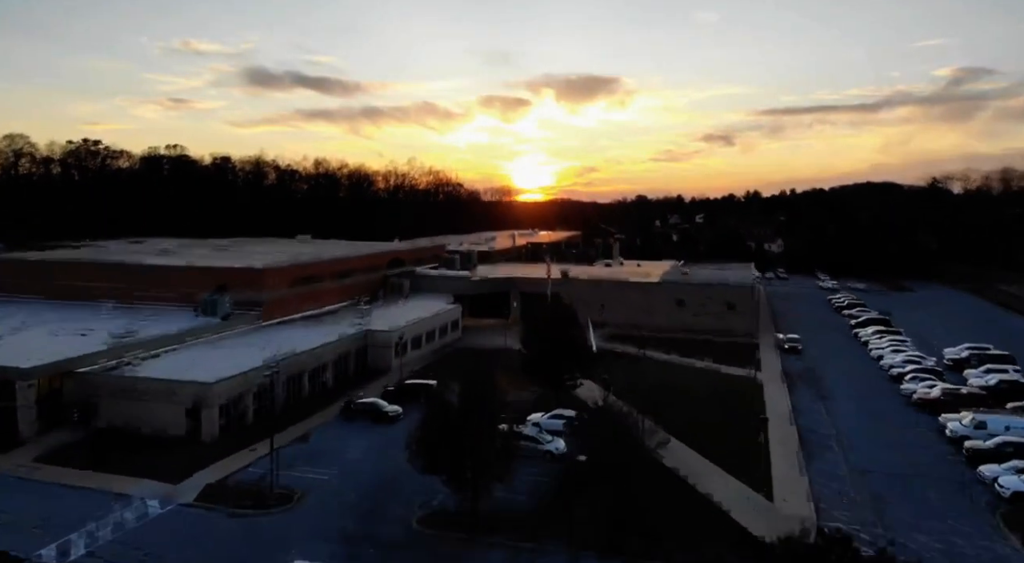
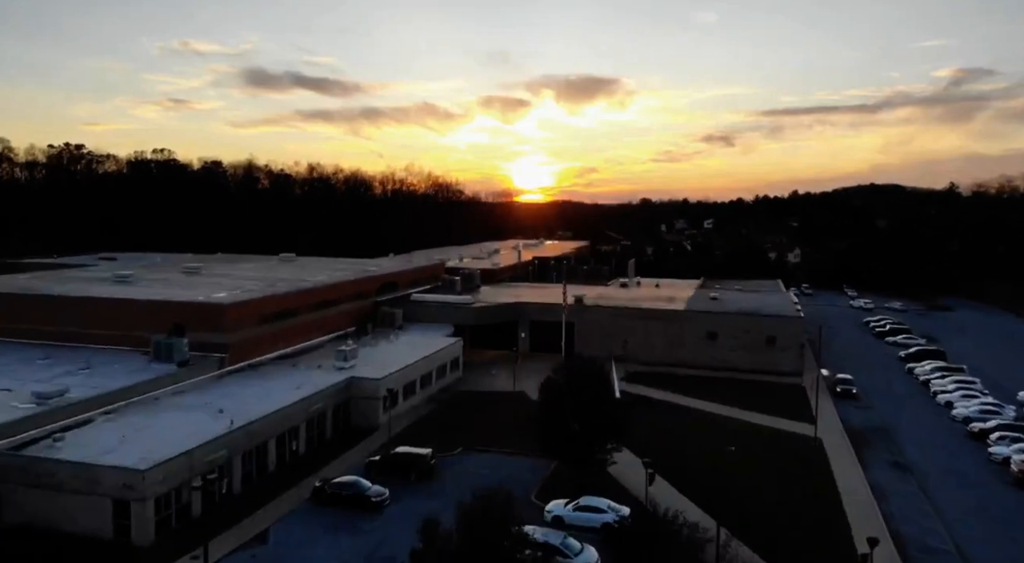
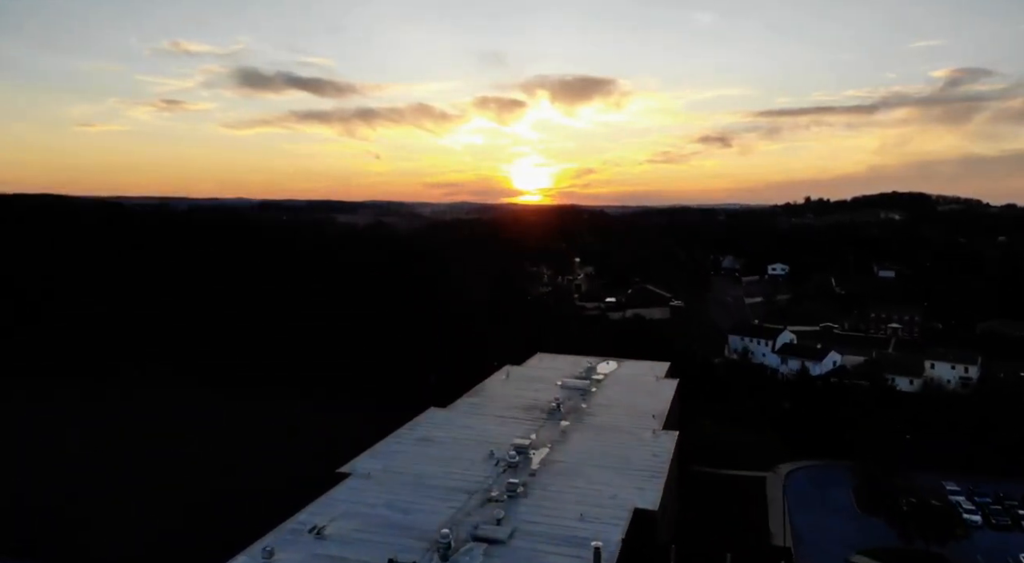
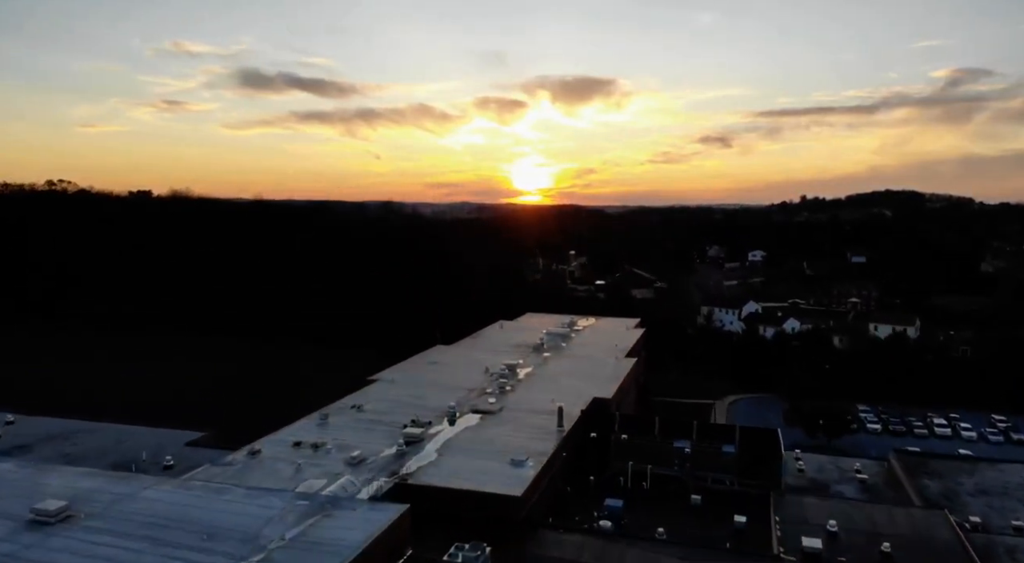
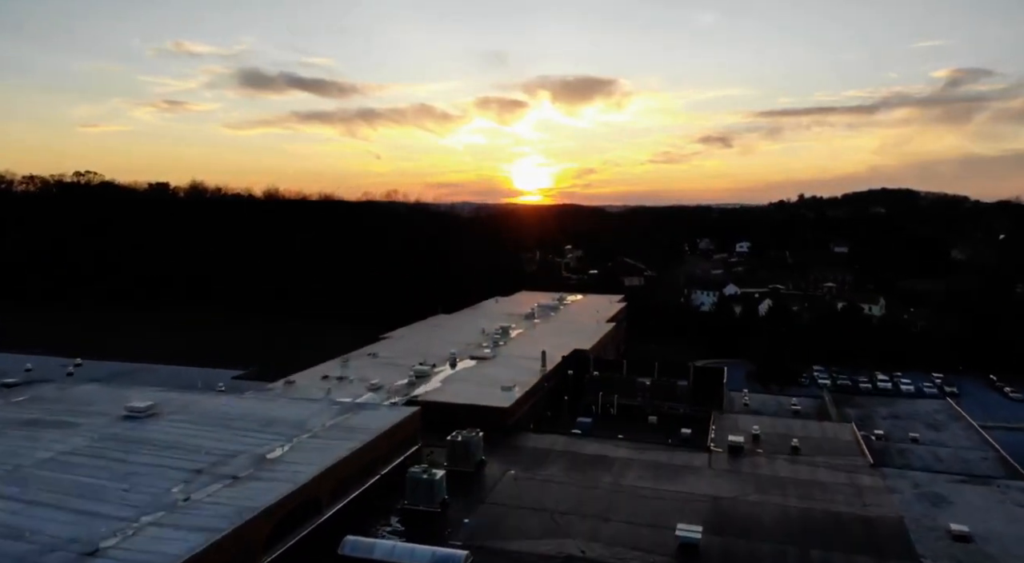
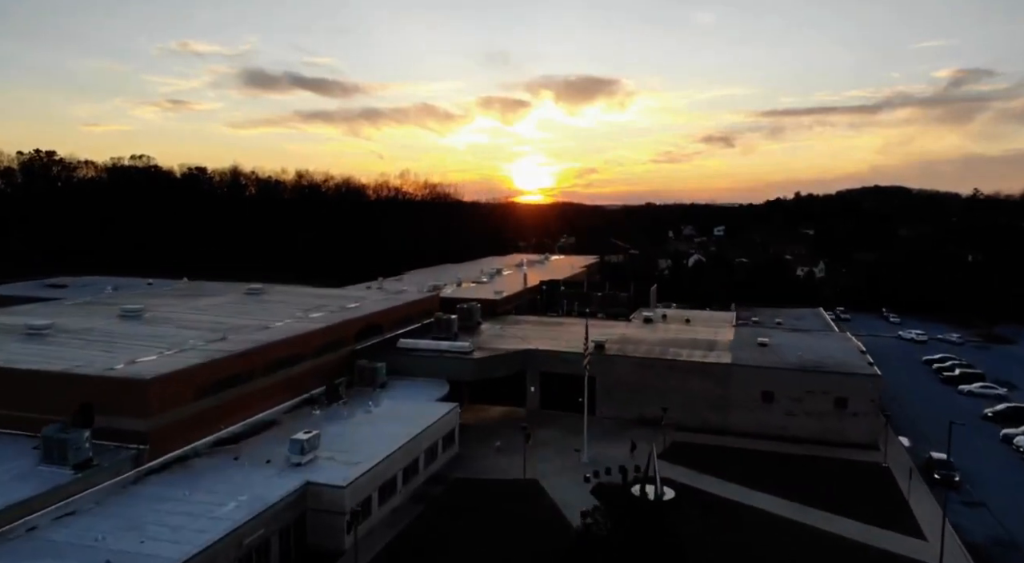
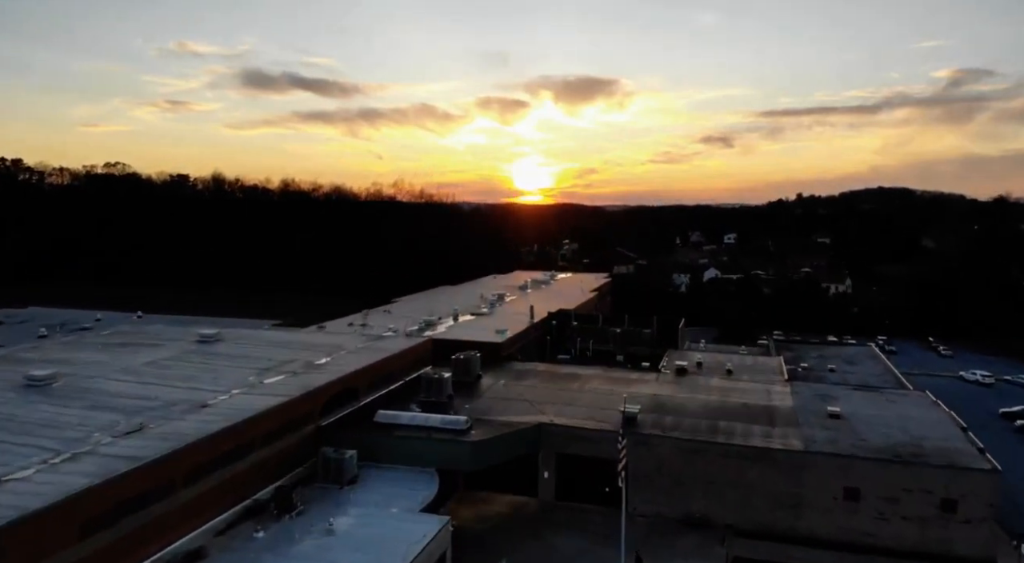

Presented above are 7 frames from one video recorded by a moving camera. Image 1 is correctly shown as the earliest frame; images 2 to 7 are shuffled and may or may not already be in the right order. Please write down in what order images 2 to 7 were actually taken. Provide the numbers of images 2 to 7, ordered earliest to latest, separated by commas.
2, 6, 7, 5, 4, 3
